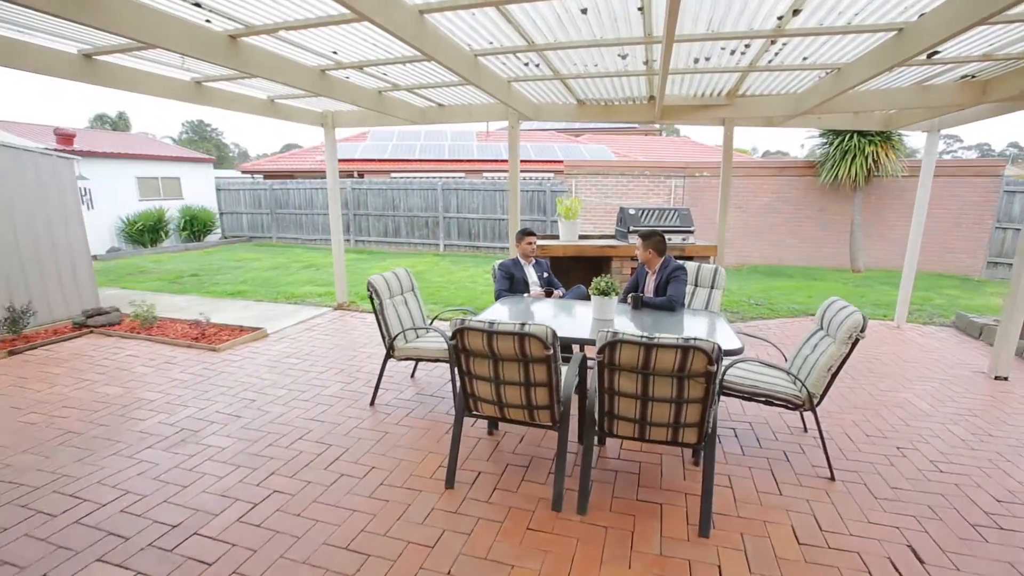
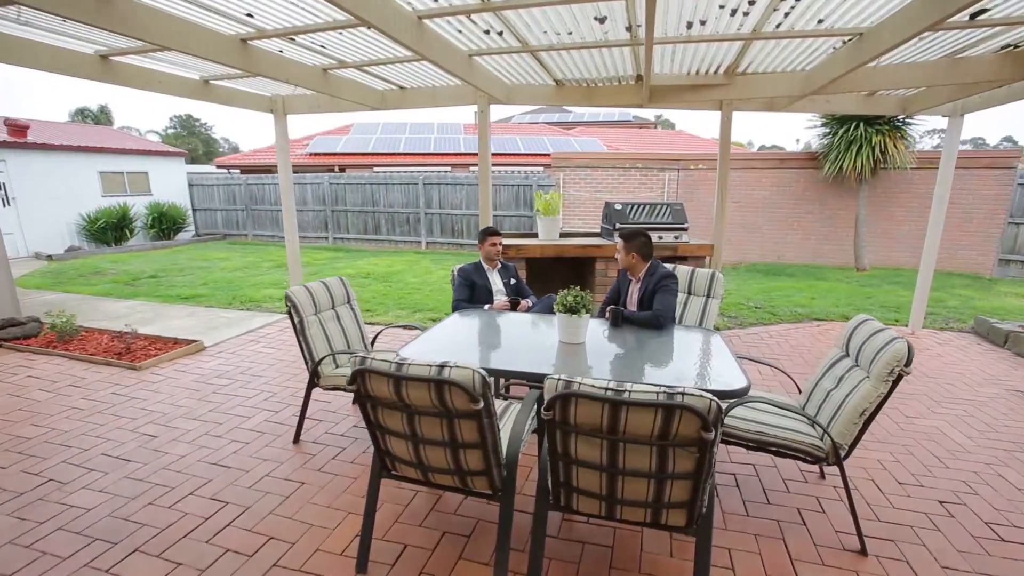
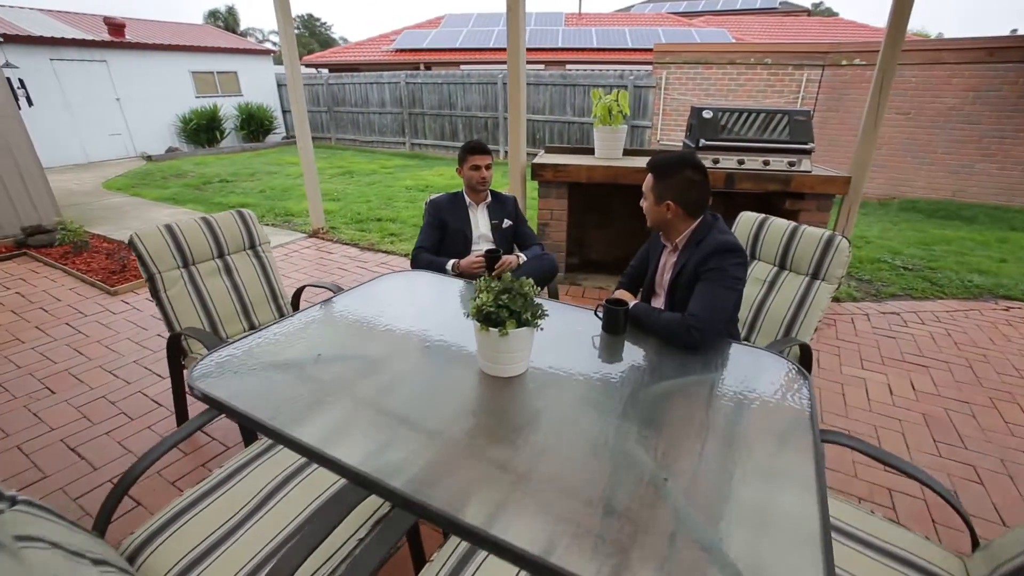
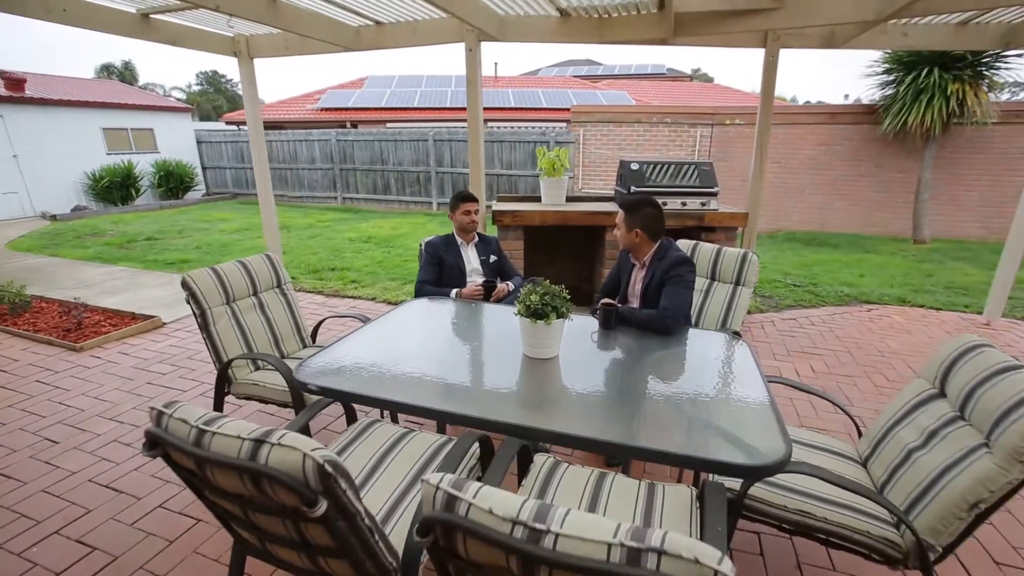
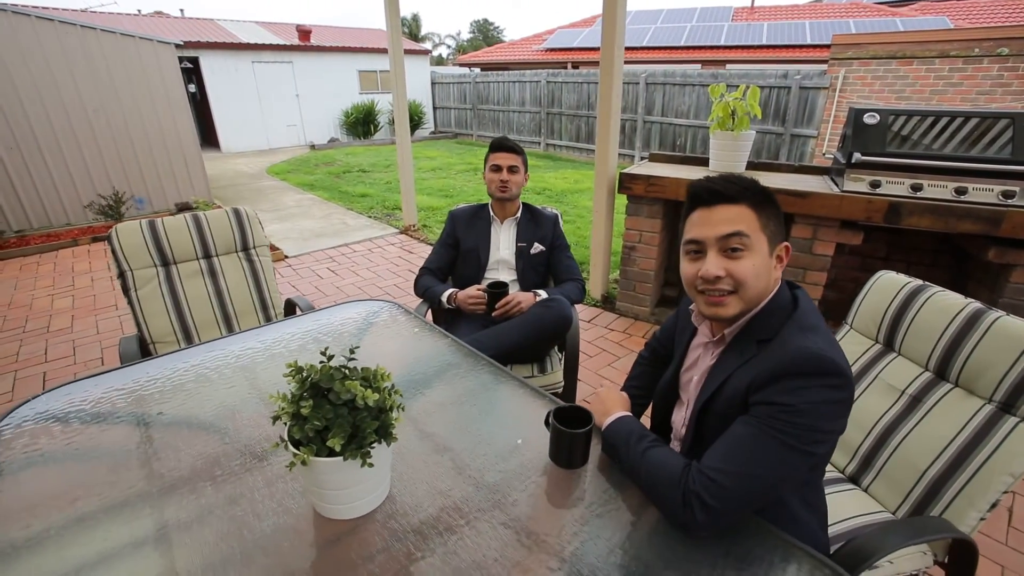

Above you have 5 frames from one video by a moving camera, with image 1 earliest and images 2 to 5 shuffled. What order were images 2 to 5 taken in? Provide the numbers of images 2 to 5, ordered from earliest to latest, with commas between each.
2, 4, 3, 5
